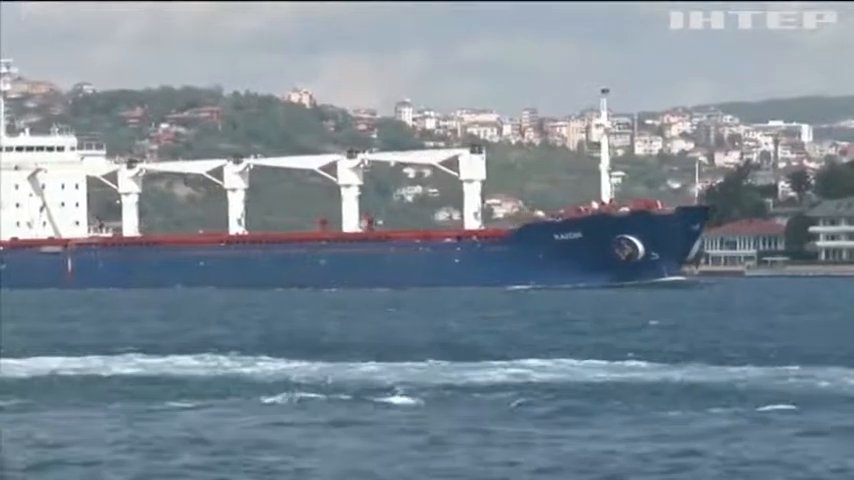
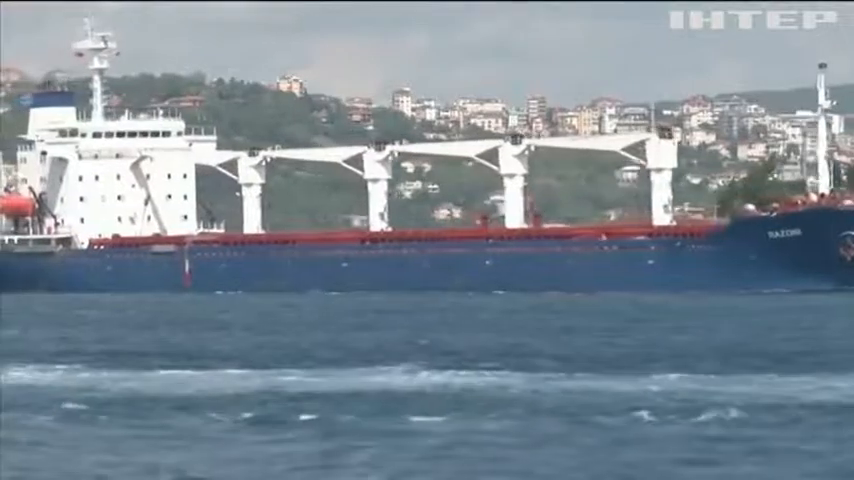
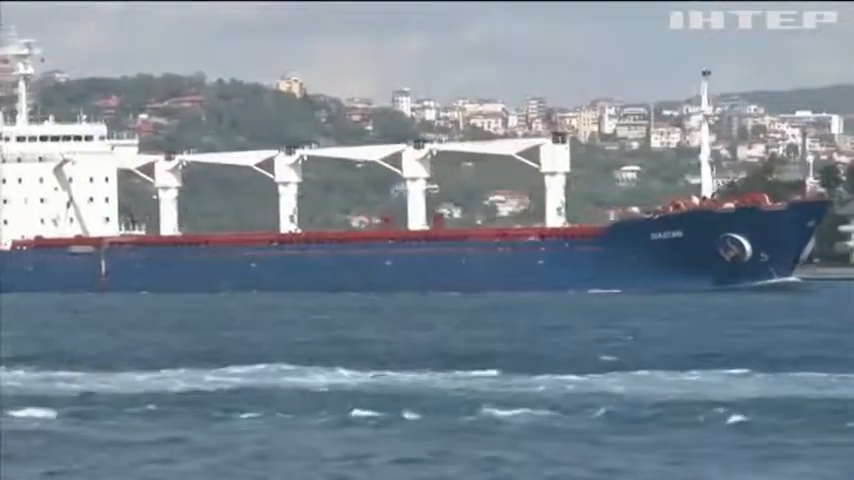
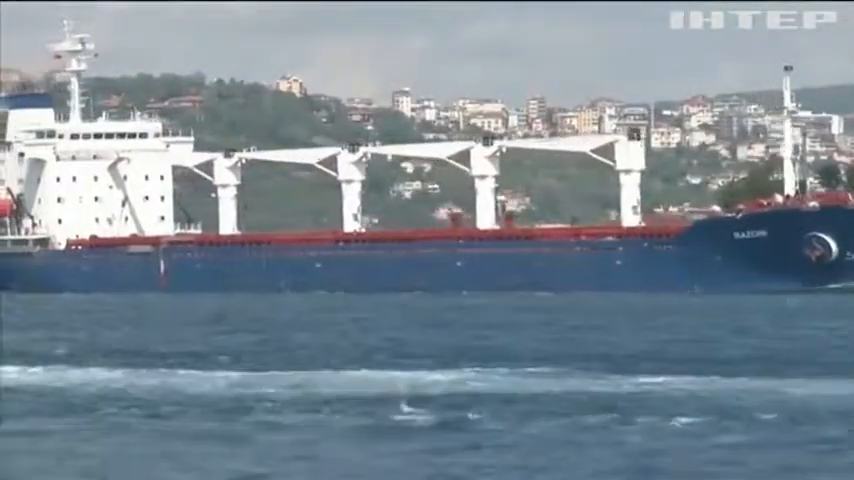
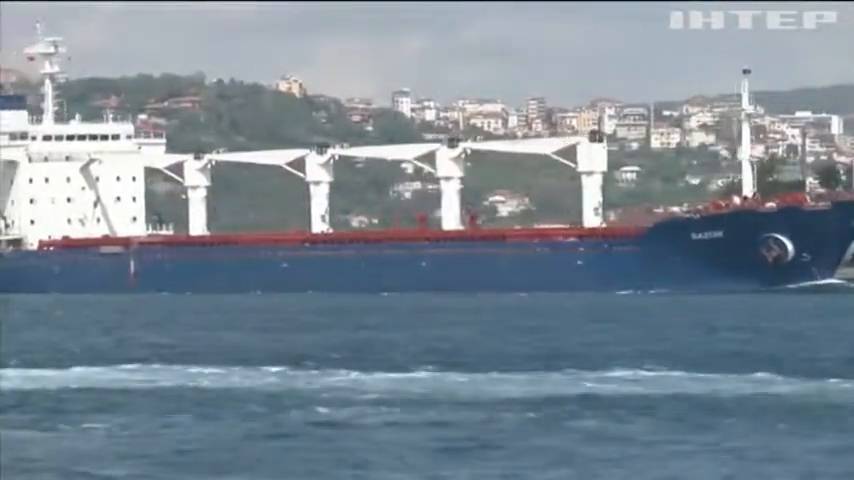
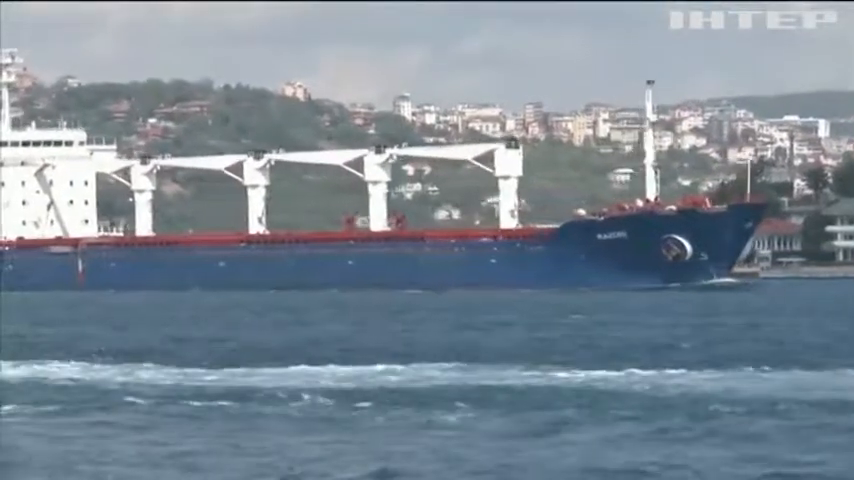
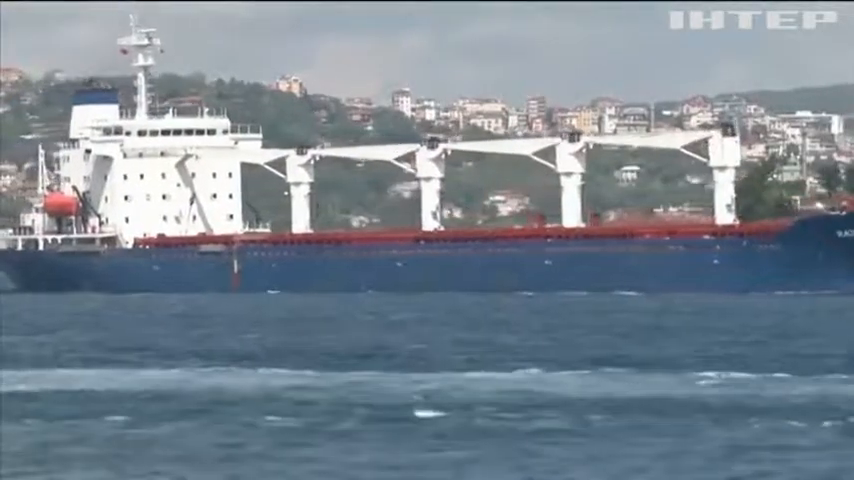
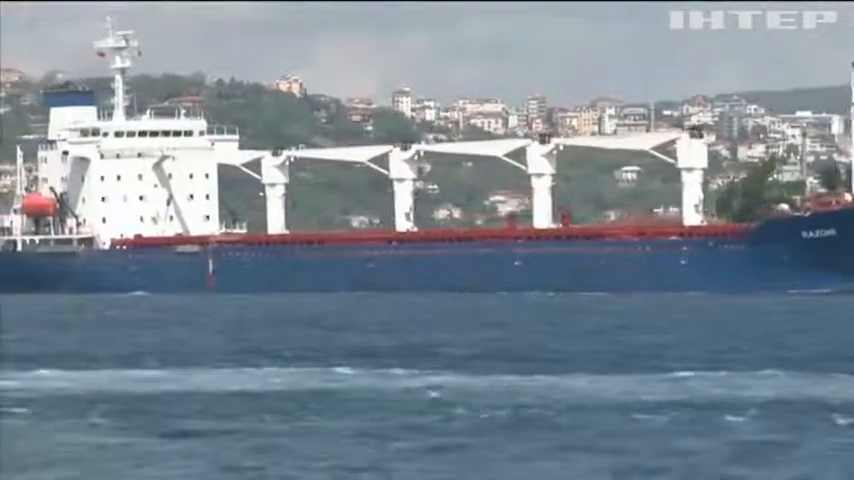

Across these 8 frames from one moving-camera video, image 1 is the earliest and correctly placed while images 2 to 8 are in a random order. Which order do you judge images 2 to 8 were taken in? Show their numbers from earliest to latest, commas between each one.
6, 3, 5, 4, 2, 8, 7
